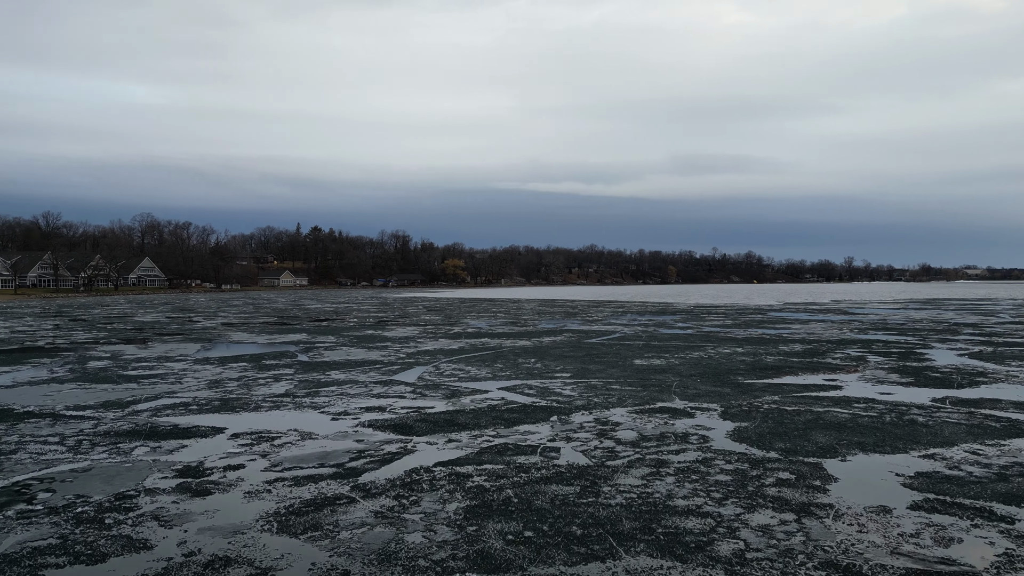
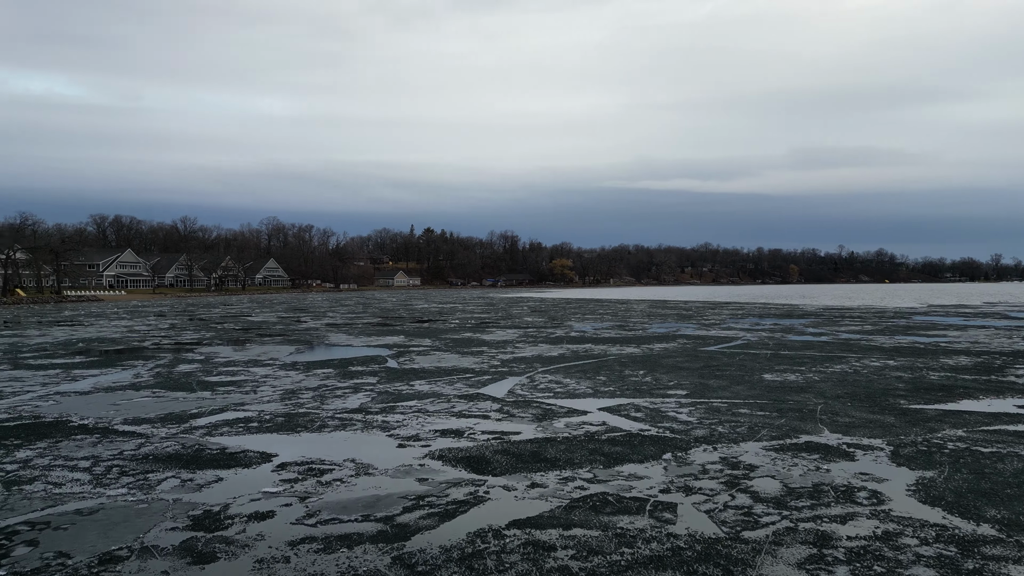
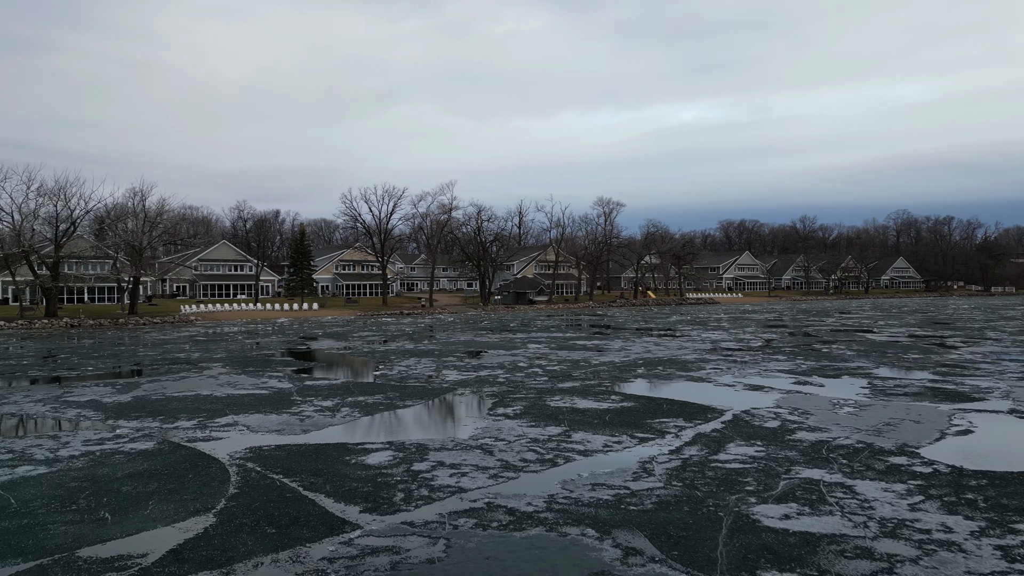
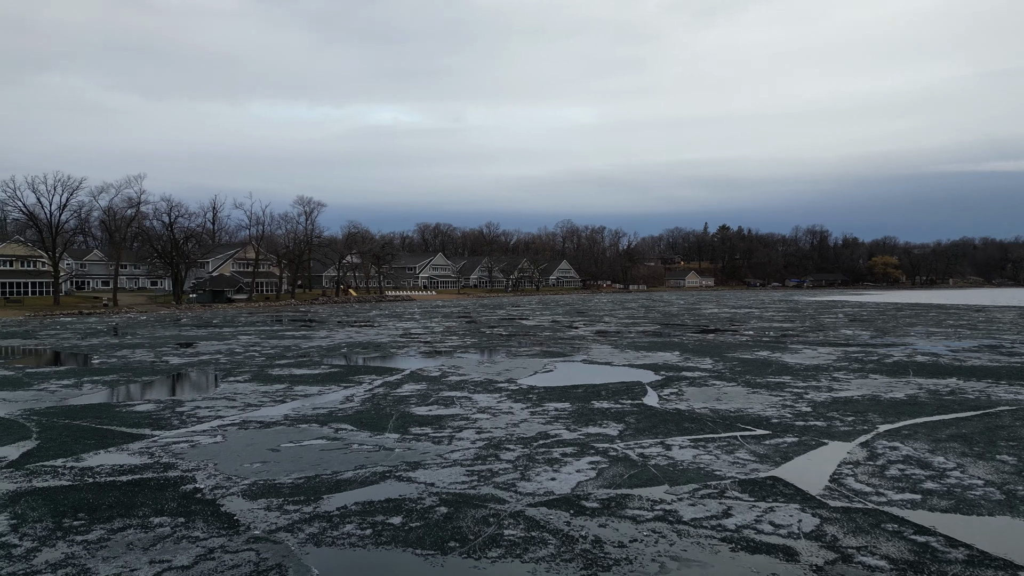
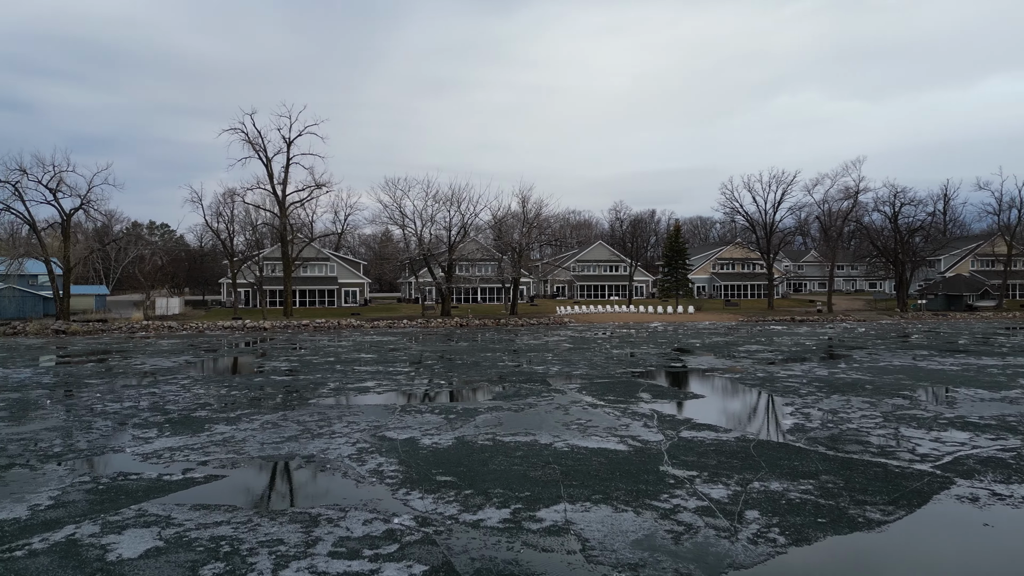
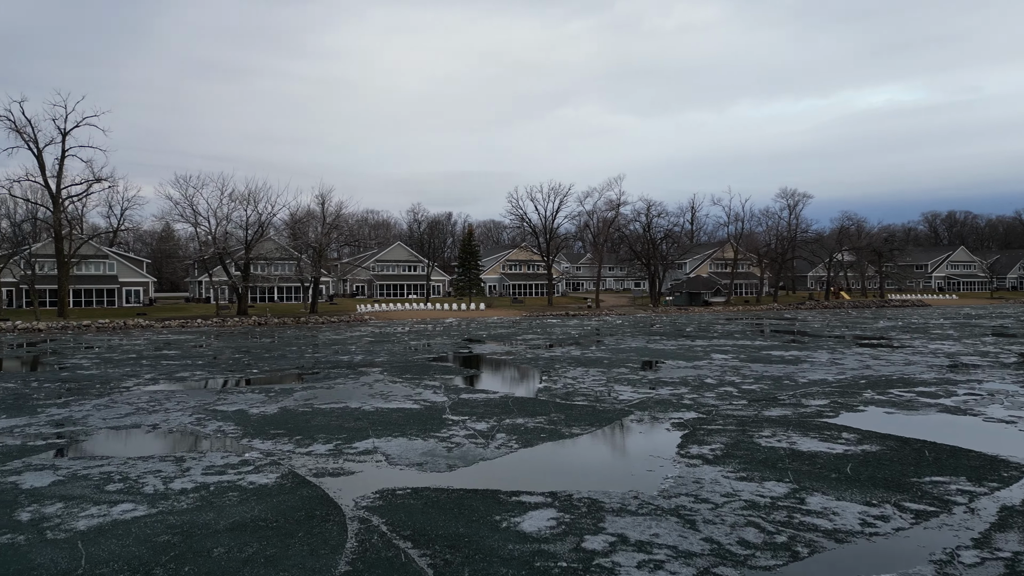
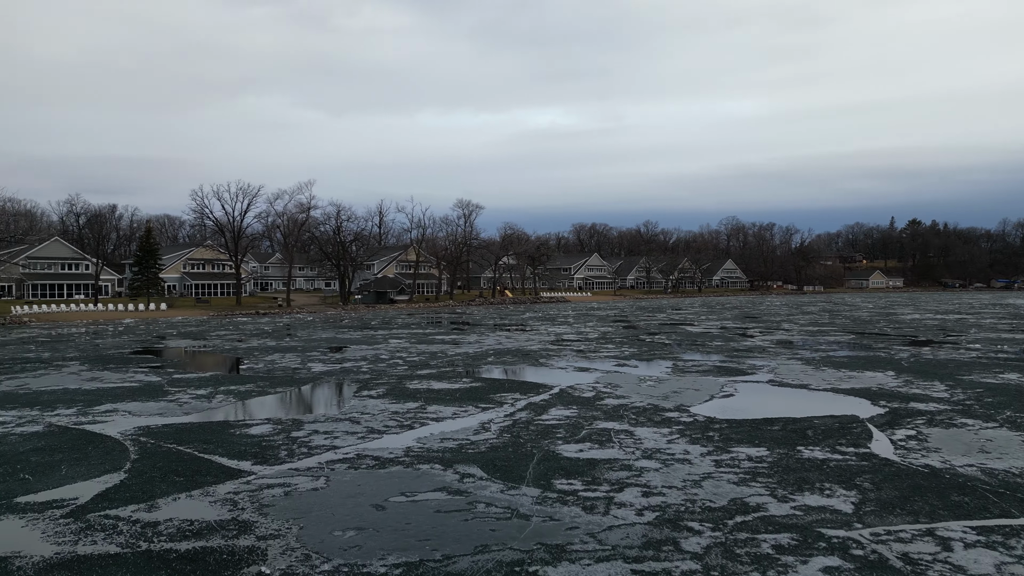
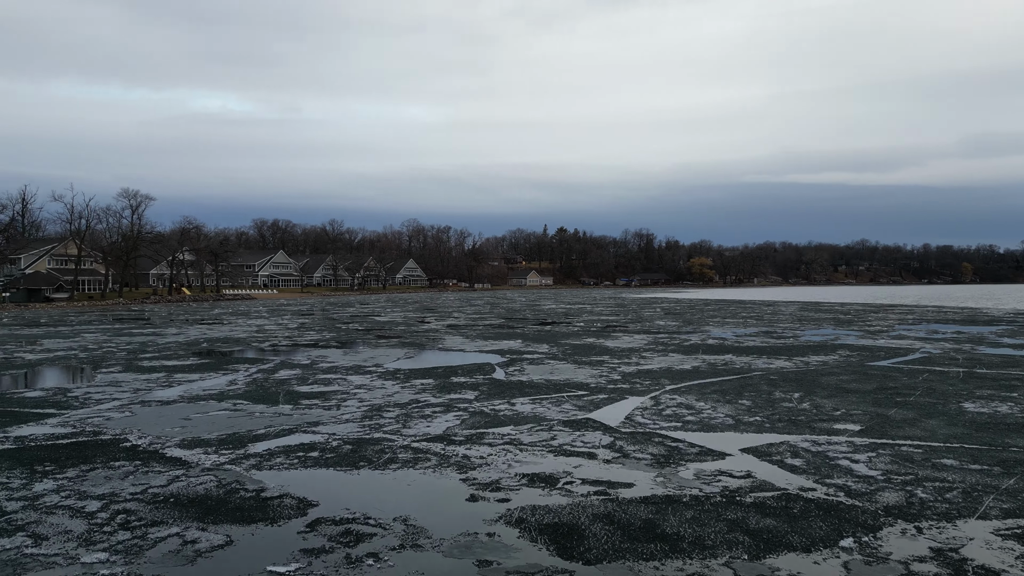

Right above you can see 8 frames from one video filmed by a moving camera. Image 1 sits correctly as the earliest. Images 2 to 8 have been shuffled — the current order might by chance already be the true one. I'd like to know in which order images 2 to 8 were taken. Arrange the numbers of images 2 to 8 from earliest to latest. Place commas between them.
2, 8, 4, 7, 3, 6, 5
